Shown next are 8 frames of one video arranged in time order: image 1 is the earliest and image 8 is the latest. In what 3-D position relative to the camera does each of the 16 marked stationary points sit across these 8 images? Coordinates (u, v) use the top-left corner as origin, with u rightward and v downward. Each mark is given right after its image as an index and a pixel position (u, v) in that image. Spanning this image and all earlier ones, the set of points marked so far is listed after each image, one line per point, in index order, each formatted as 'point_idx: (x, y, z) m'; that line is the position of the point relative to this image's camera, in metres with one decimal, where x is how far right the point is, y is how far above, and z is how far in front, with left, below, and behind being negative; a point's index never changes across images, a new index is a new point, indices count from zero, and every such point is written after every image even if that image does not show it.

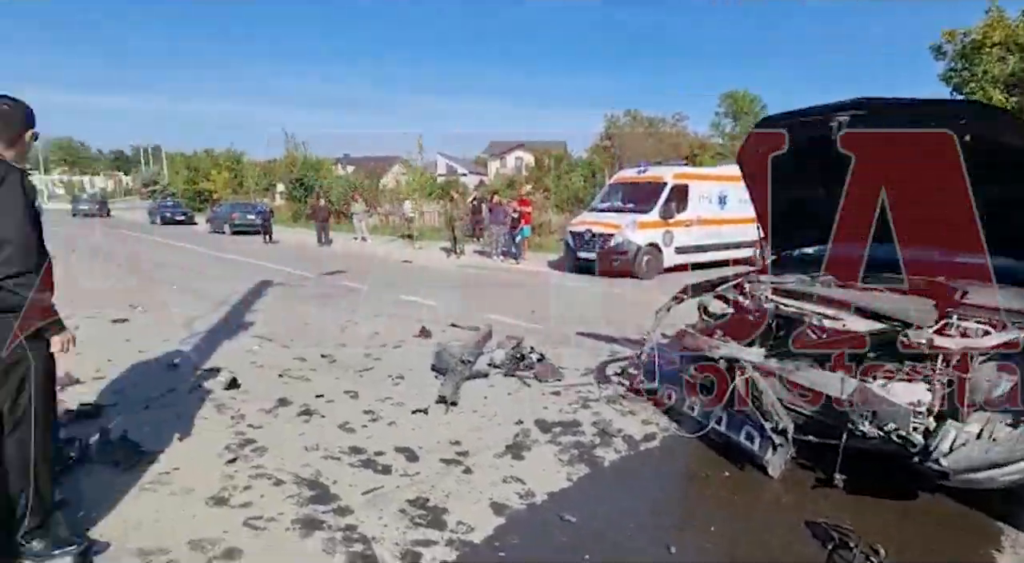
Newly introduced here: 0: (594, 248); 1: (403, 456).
0: (+1.8, +0.7, +12.7) m
1: (-0.7, -1.1, +3.6) m
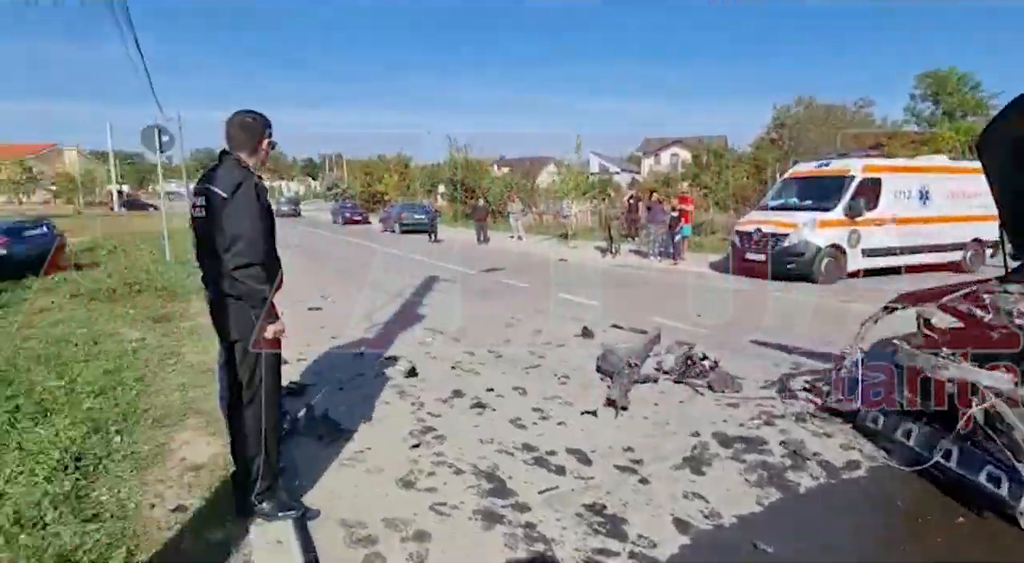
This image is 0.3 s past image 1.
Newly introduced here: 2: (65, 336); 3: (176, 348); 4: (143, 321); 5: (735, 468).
0: (+5.2, +0.7, +11.8) m
1: (+0.4, -1.1, +3.5) m
2: (-4.9, -0.6, +6.3) m
3: (-3.4, -0.7, +5.8) m
4: (-4.6, -0.5, +7.1) m
5: (+1.3, -1.1, +3.4) m
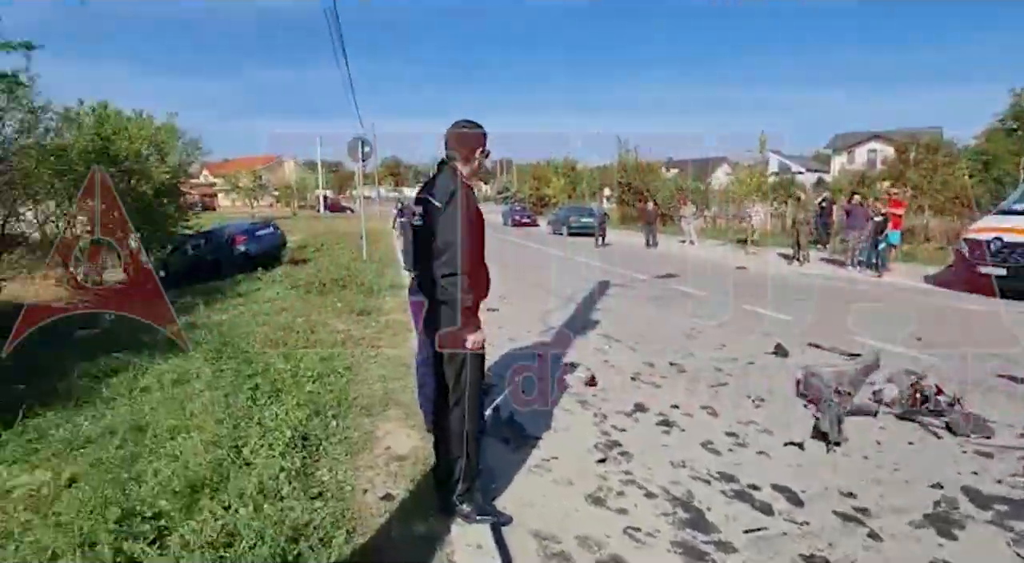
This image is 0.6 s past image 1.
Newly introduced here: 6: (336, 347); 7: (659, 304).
0: (+8.4, +0.3, +9.7) m
1: (+1.5, -1.2, +3.1) m
2: (-2.8, -0.5, +7.3) m
3: (-1.5, -0.7, +6.4) m
4: (-2.3, -0.4, +8.0) m
5: (+2.4, -1.2, +2.8) m
6: (-1.8, -0.7, +6.0) m
7: (+2.4, -0.4, +9.3) m
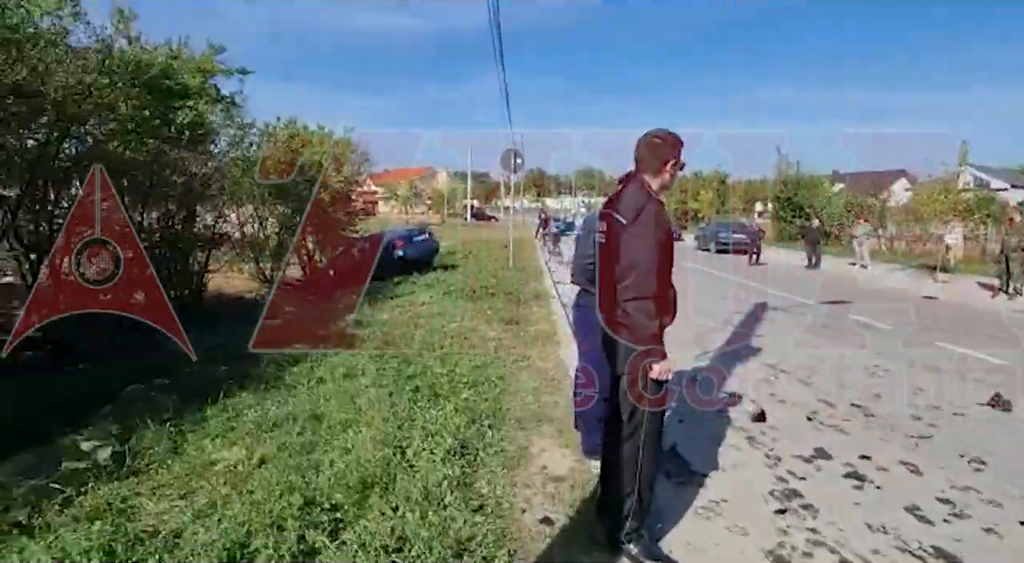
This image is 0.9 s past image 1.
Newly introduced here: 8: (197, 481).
0: (+10.6, -0.4, +7.4) m
1: (+2.3, -1.4, +2.5) m
2: (-0.9, -0.6, +7.6) m
3: (+0.2, -0.8, +6.4) m
4: (-0.2, -0.6, +8.1) m
5: (+3.0, -1.5, +2.0) m
6: (-0.2, -0.8, +6.1) m
7: (+4.6, -0.8, +8.3) m
8: (-1.9, -1.2, +3.5) m
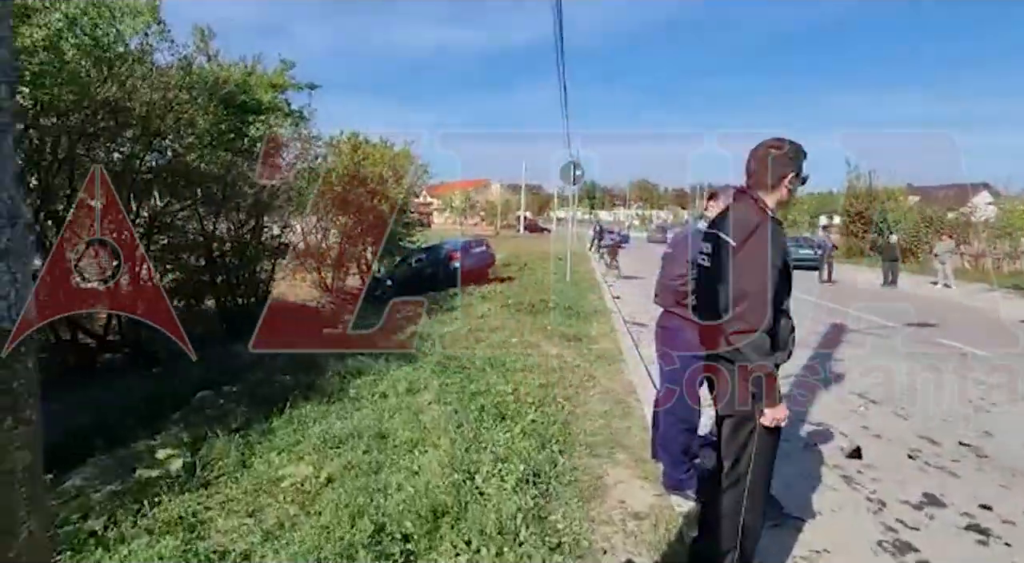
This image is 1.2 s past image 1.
0: (+11.3, -0.8, +6.2) m
1: (+2.6, -1.5, +2.1) m
2: (-0.1, -0.8, +7.4) m
3: (+0.9, -1.0, +6.2) m
4: (+0.6, -0.8, +7.9) m
5: (+3.3, -1.6, +1.5) m
6: (+0.4, -1.0, +5.9) m
7: (+5.5, -1.1, +7.7) m
8: (-1.5, -1.3, +3.5) m
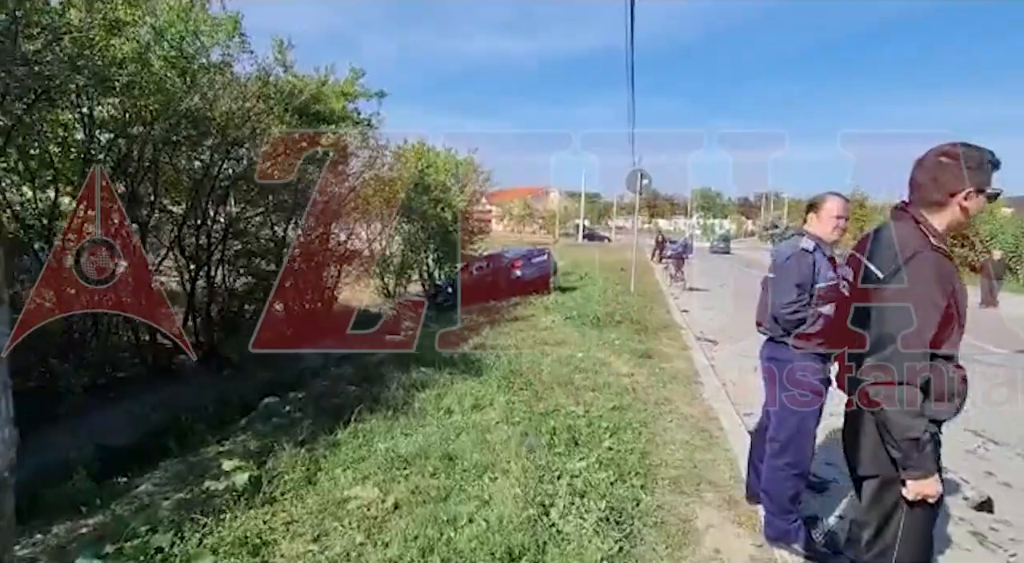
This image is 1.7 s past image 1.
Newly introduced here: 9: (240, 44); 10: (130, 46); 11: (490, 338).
0: (+12.0, -1.1, +4.8) m
1: (+2.9, -1.6, +1.6) m
2: (+0.7, -1.0, +7.1) m
3: (+1.6, -1.1, +5.8) m
4: (+1.5, -0.9, +7.5) m
5: (+3.5, -1.7, +0.9) m
6: (+1.1, -1.1, +5.5) m
7: (+6.3, -1.3, +6.8) m
8: (-1.0, -1.4, +3.3) m
9: (-4.0, +3.5, +8.4) m
10: (-4.6, +2.8, +6.9) m
11: (-0.3, -0.9, +8.9) m
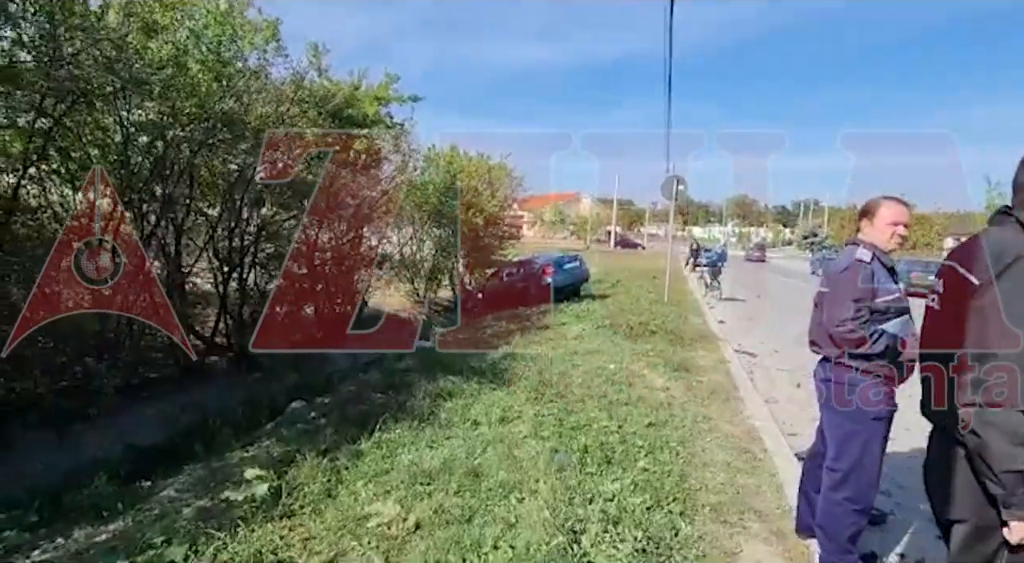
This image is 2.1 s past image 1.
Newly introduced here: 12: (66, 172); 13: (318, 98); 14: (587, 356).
0: (+12.2, -1.4, +3.9) m
1: (+2.9, -1.7, +1.2) m
2: (+1.1, -1.1, +6.9) m
3: (+1.8, -1.2, +5.5) m
4: (+1.9, -1.1, +7.2) m
5: (+3.5, -1.8, +0.5) m
6: (+1.4, -1.2, +5.3) m
7: (+6.6, -1.5, +6.3) m
8: (-0.9, -1.4, +3.1) m
9: (-3.5, +3.4, +8.4) m
10: (-4.2, +2.8, +7.0) m
11: (+0.1, -1.0, +8.7) m
12: (-5.1, +1.3, +6.6) m
13: (-3.3, +3.1, +9.5) m
14: (+1.0, -1.0, +7.8) m
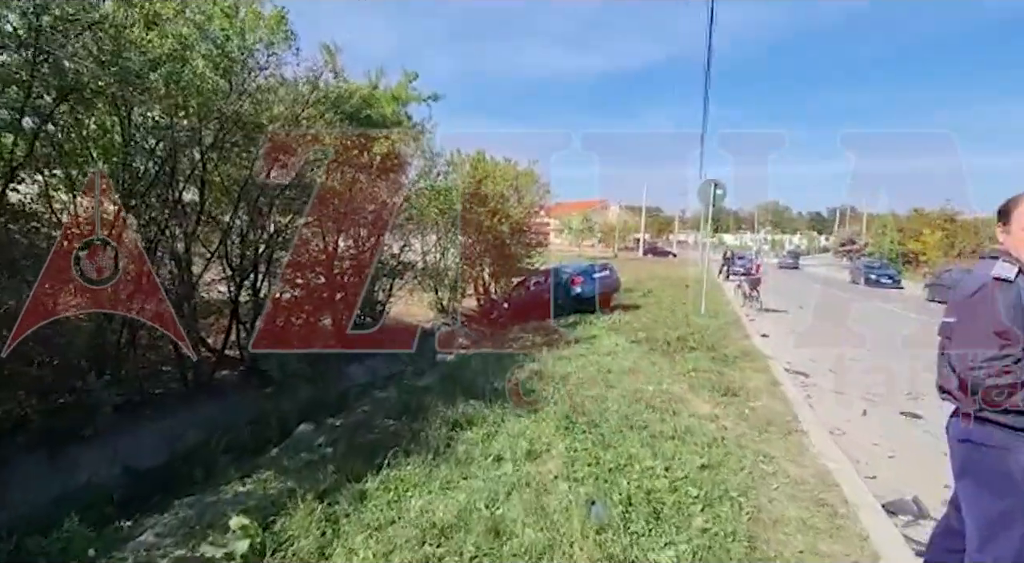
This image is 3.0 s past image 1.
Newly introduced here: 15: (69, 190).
0: (+12.4, -1.5, +2.7) m
1: (+3.0, -1.8, +0.4) m
2: (+1.4, -1.2, +6.1) m
3: (+2.1, -1.3, +4.7) m
4: (+2.2, -1.2, +6.4) m
5: (+3.5, -1.9, -0.4) m
6: (+1.6, -1.3, +4.5) m
7: (+6.9, -1.7, +5.3) m
8: (-0.8, -1.5, +2.5) m
9: (-3.1, +3.3, +7.9) m
10: (-3.9, +2.7, +6.5) m
11: (+0.5, -1.1, +8.0) m
12: (-4.8, +1.1, +6.2) m
13: (-2.8, +3.0, +9.1) m
14: (+1.3, -1.2, +7.0) m
15: (-4.9, +1.0, +6.3) m
